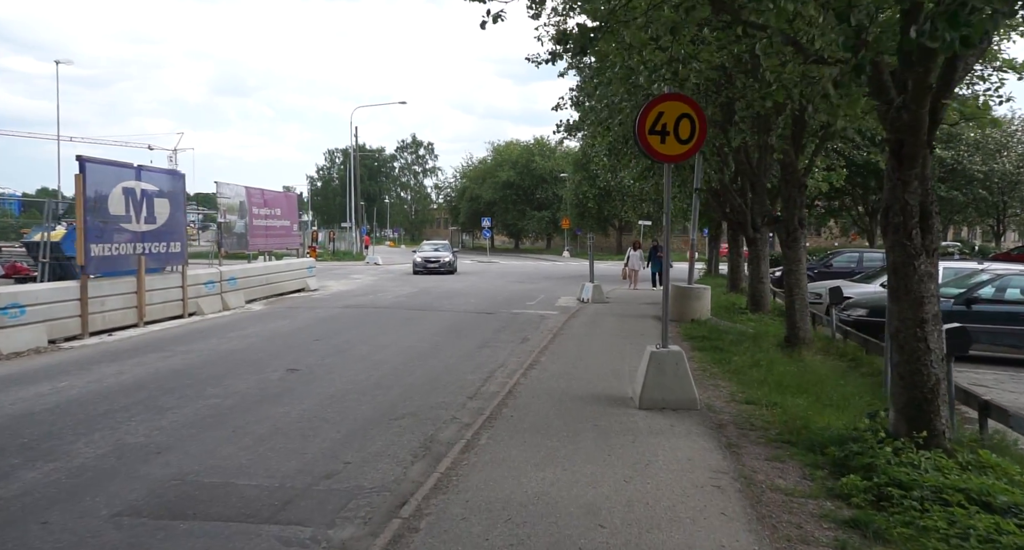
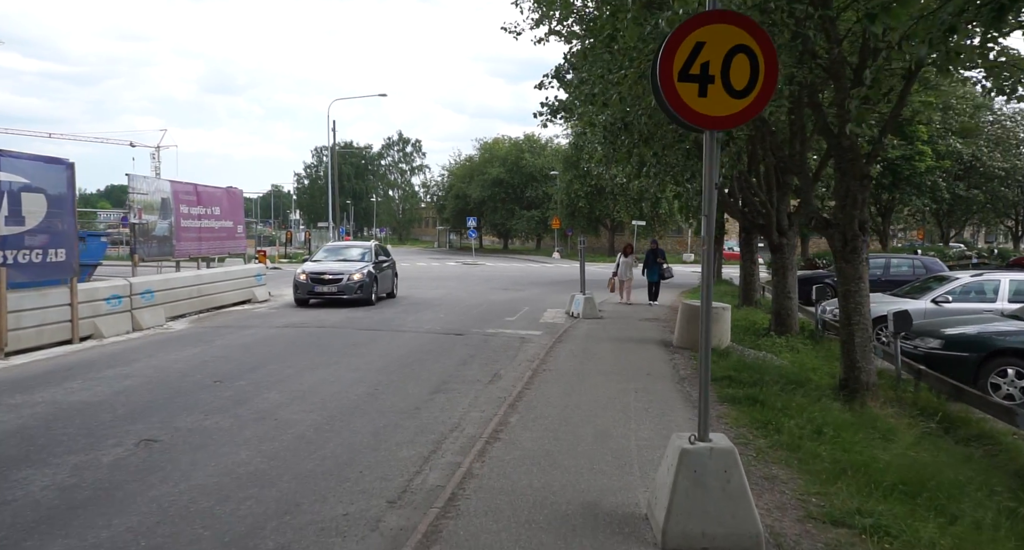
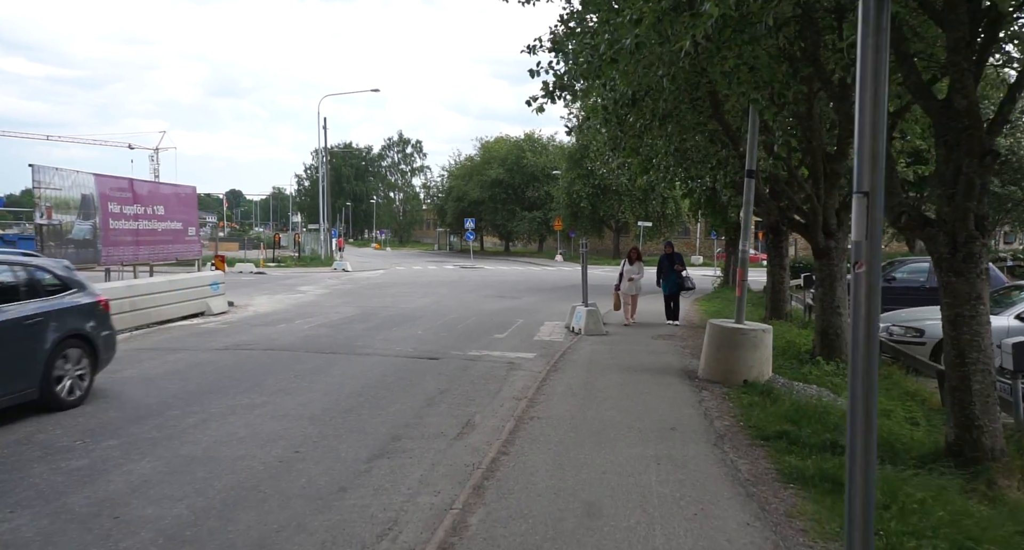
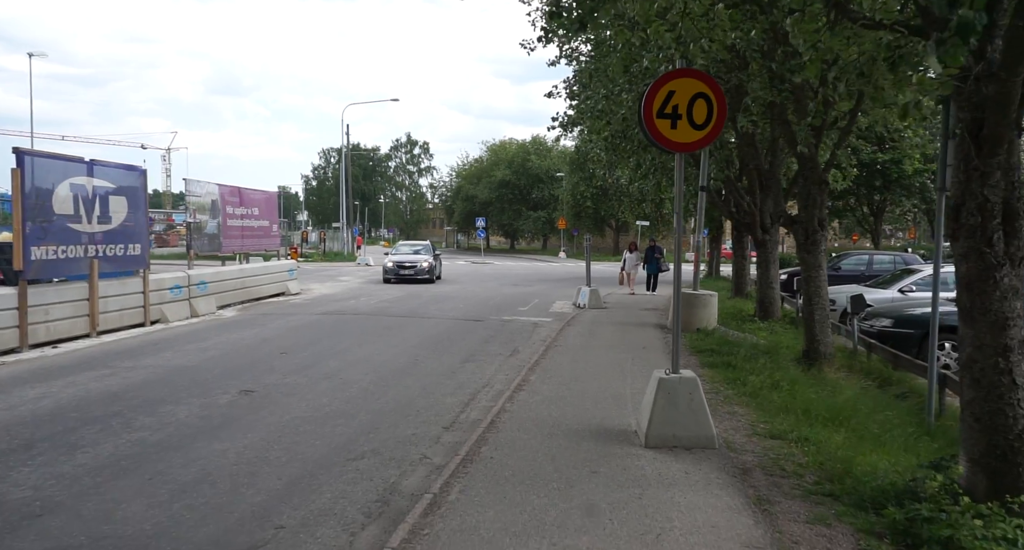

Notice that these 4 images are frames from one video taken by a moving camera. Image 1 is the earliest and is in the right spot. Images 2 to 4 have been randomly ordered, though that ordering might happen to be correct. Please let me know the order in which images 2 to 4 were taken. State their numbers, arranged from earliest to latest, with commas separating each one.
4, 2, 3
